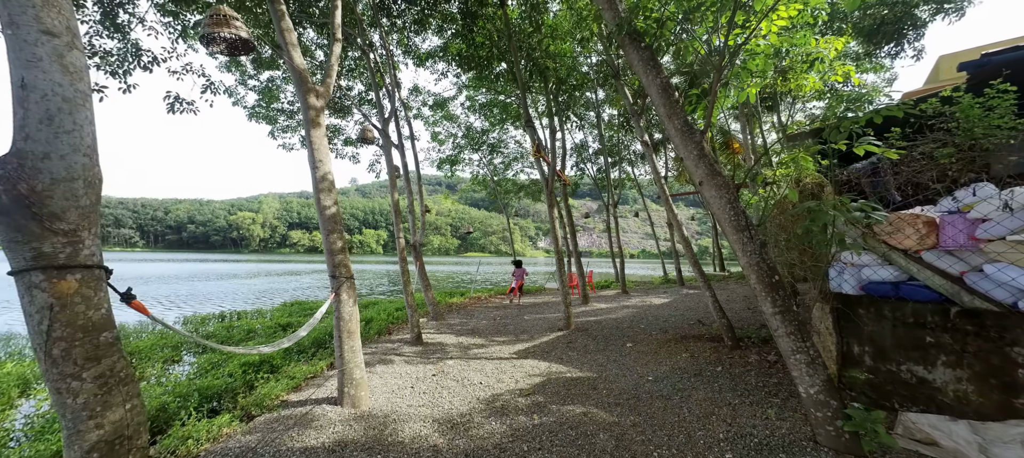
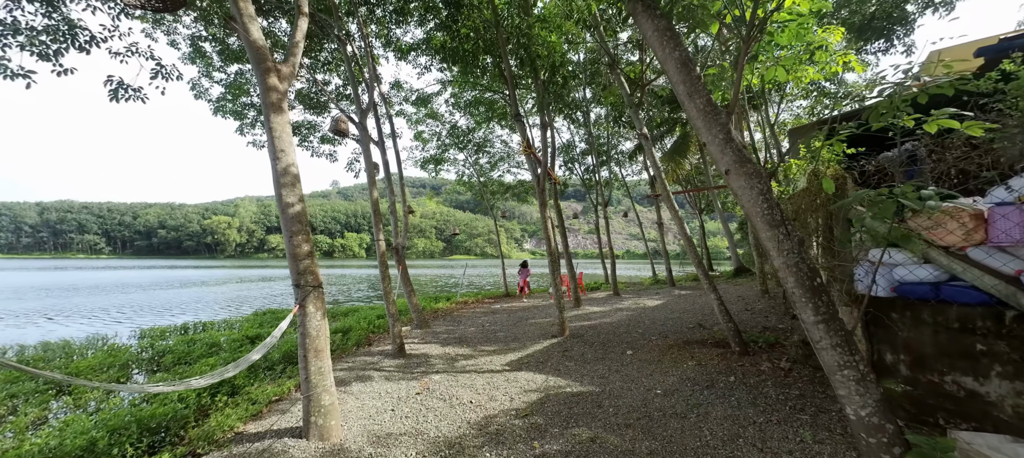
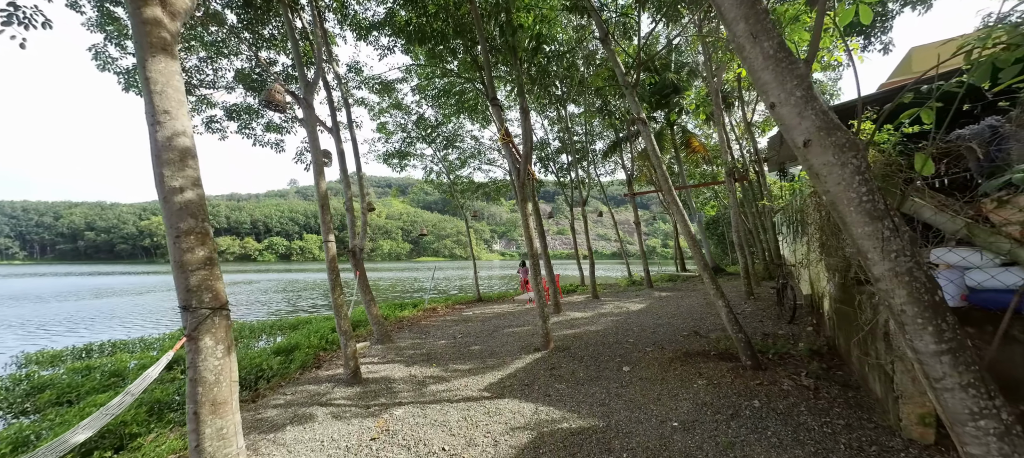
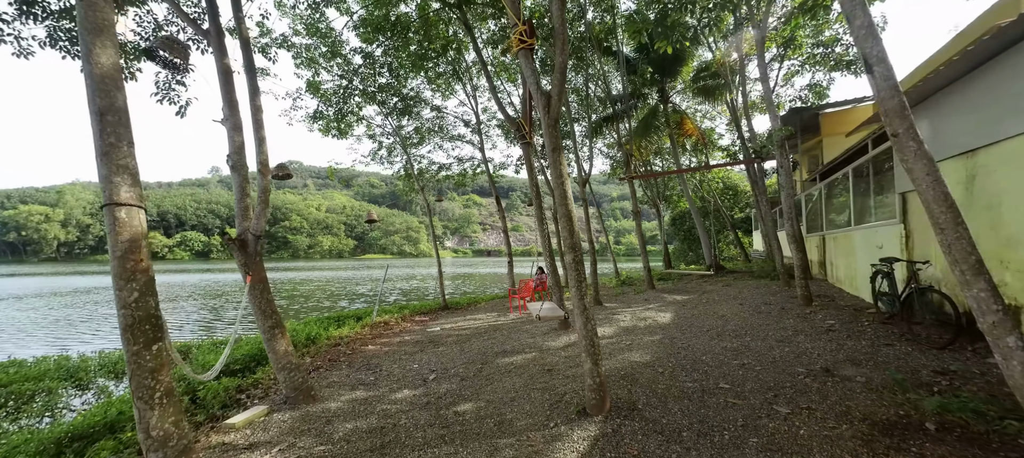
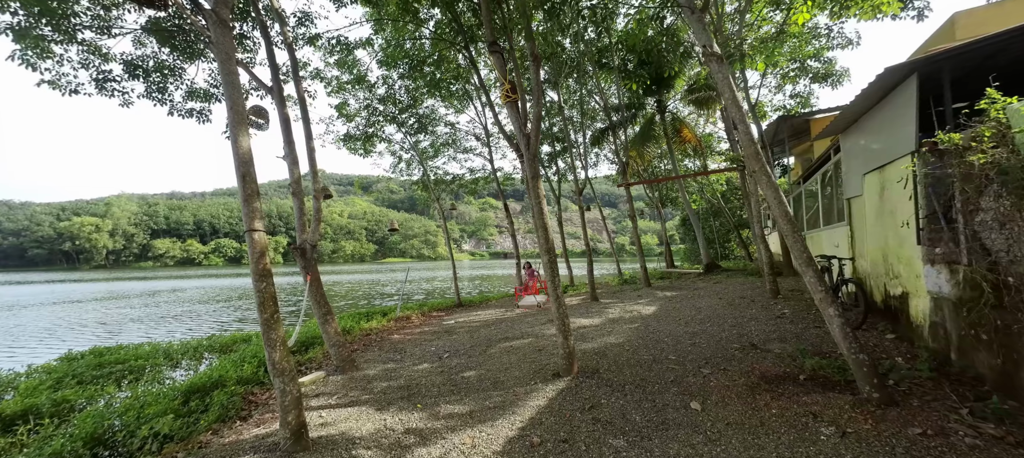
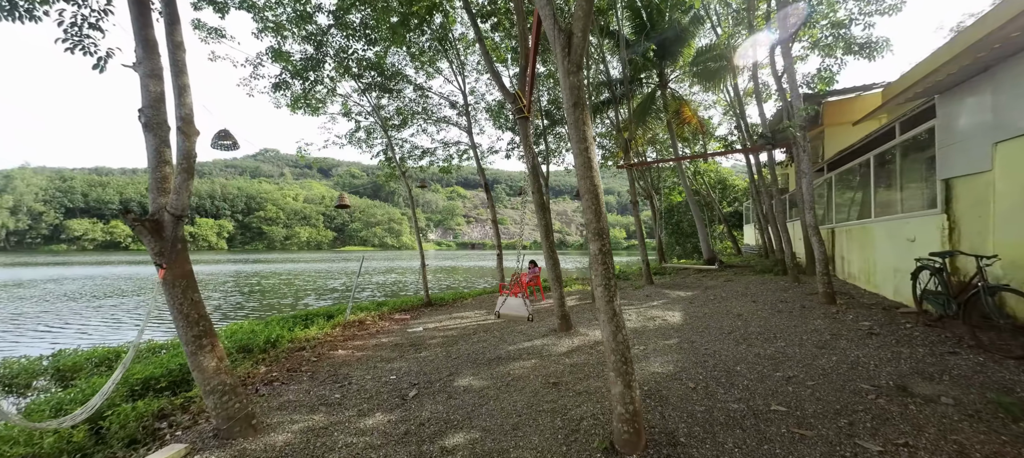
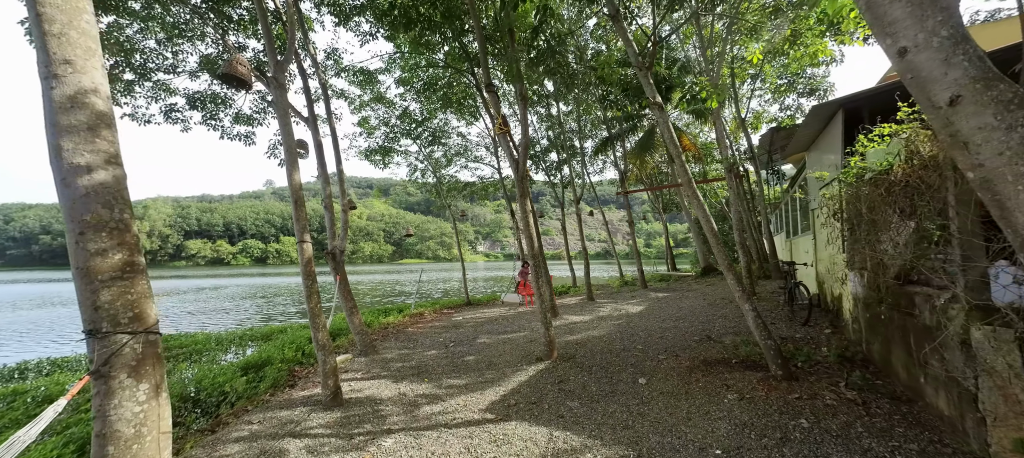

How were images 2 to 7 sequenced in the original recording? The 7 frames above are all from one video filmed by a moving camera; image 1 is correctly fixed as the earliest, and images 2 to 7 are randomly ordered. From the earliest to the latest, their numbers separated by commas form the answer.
2, 3, 7, 5, 4, 6
